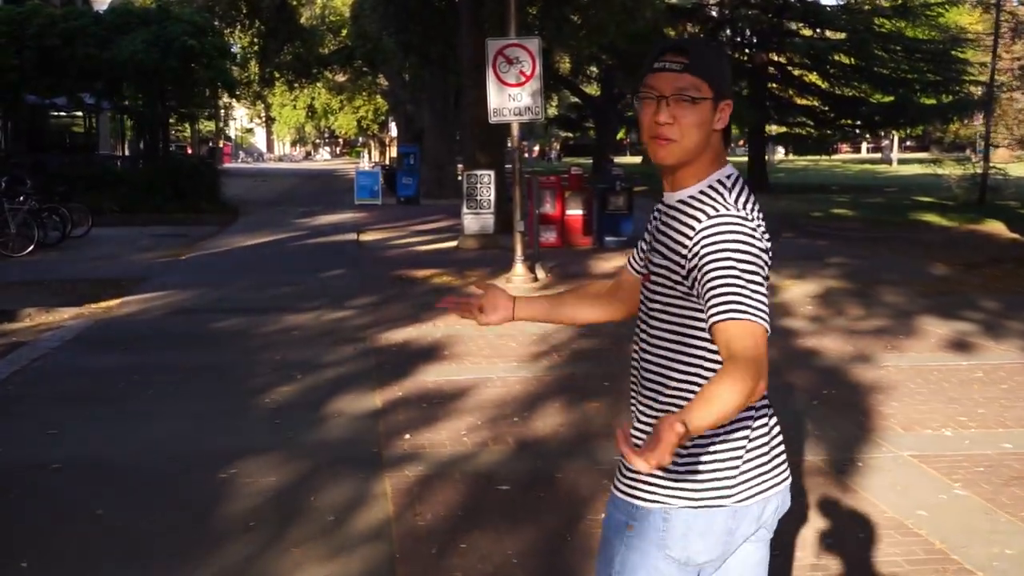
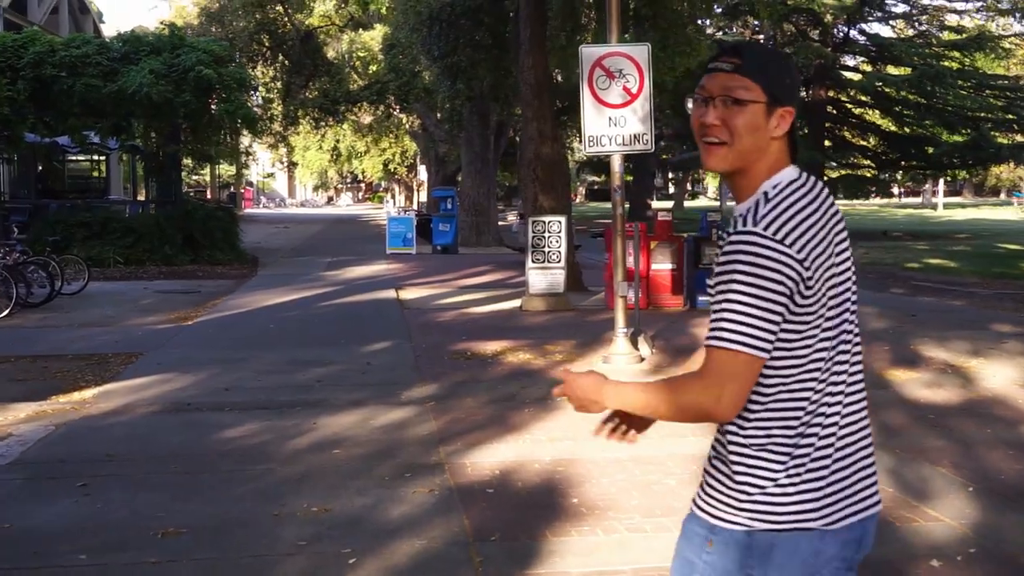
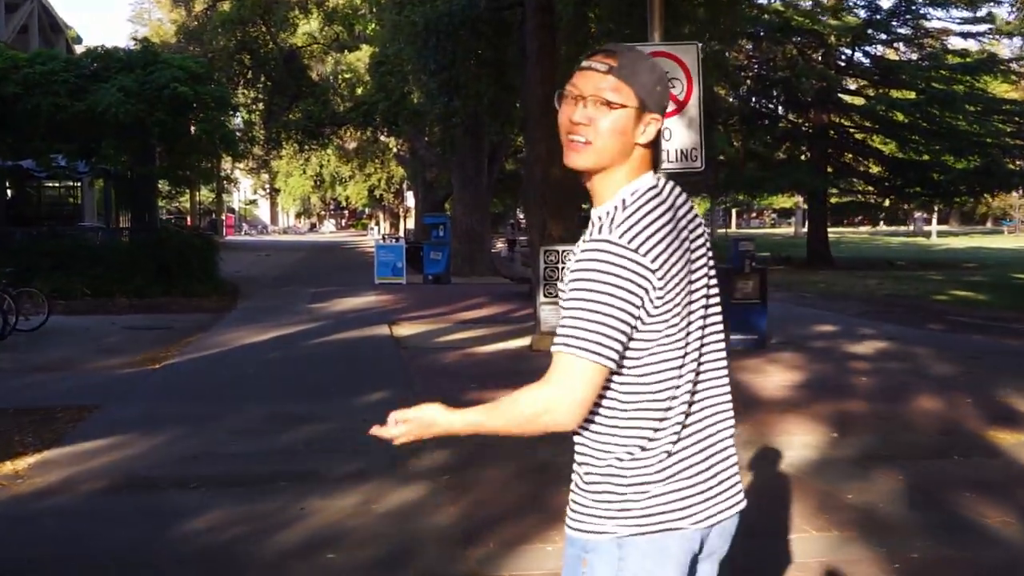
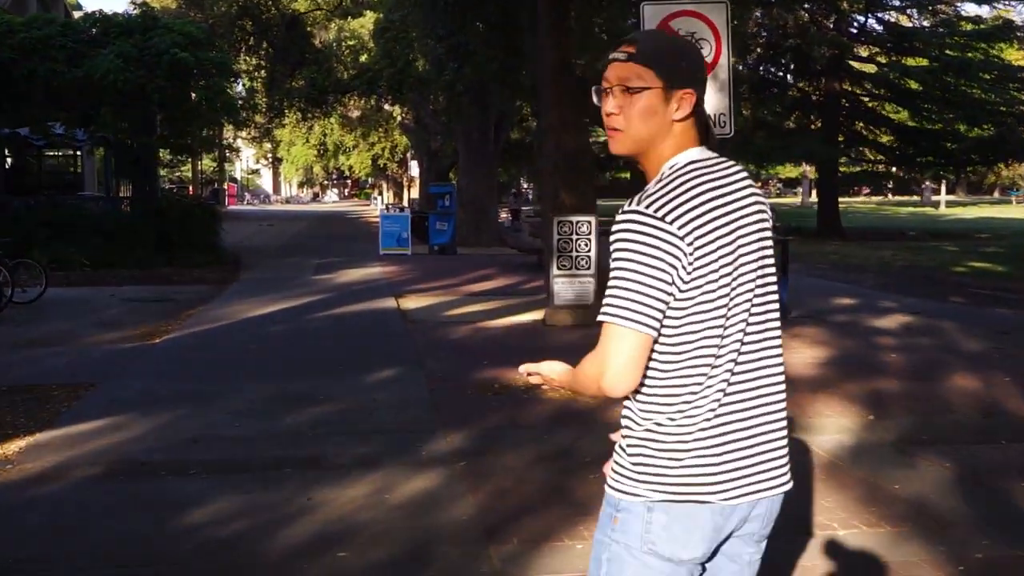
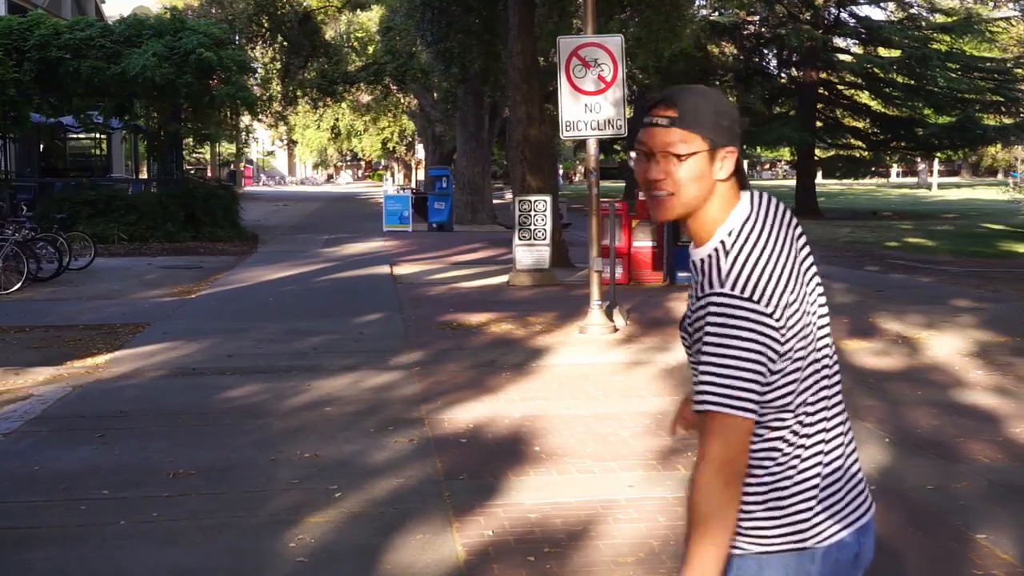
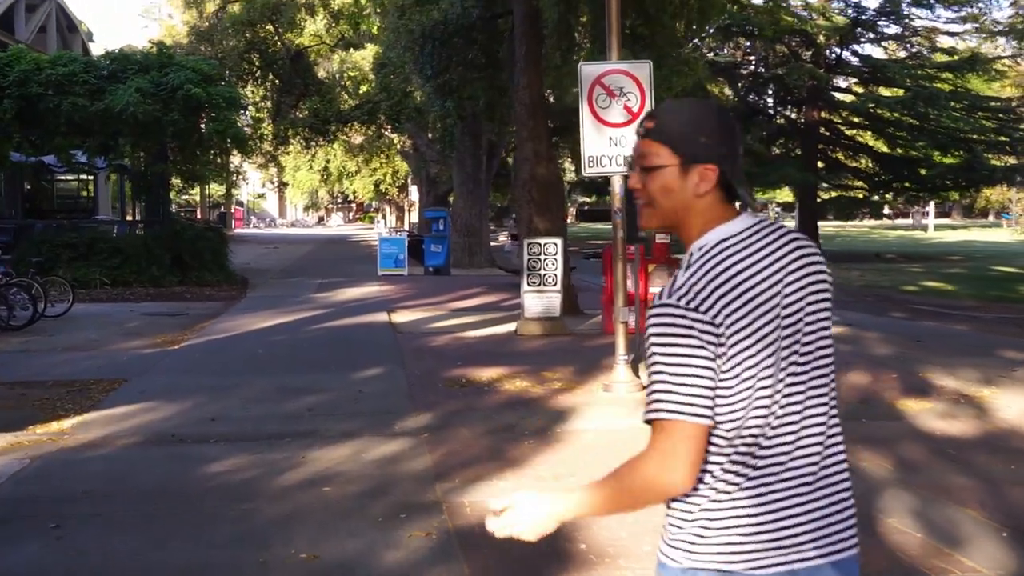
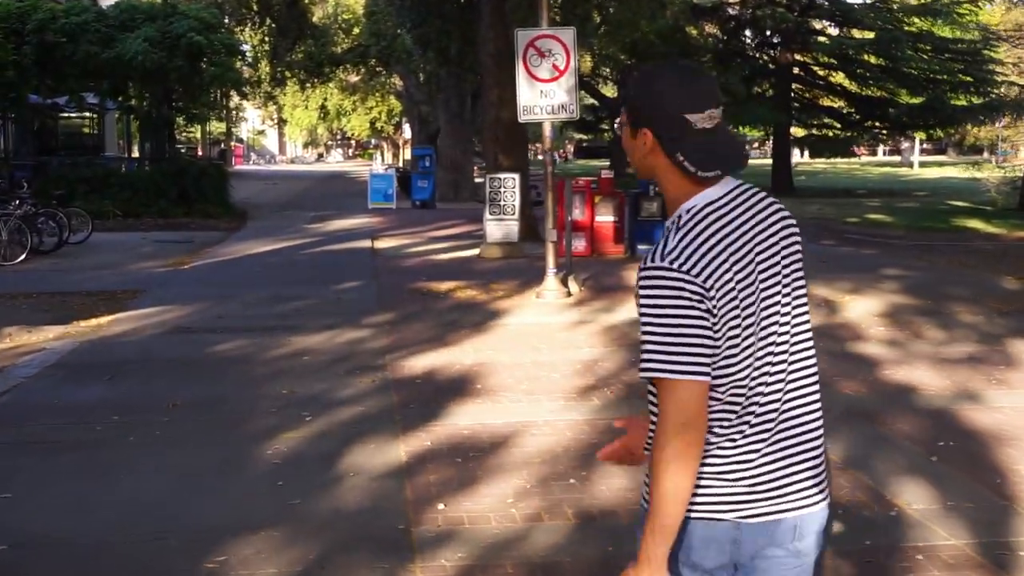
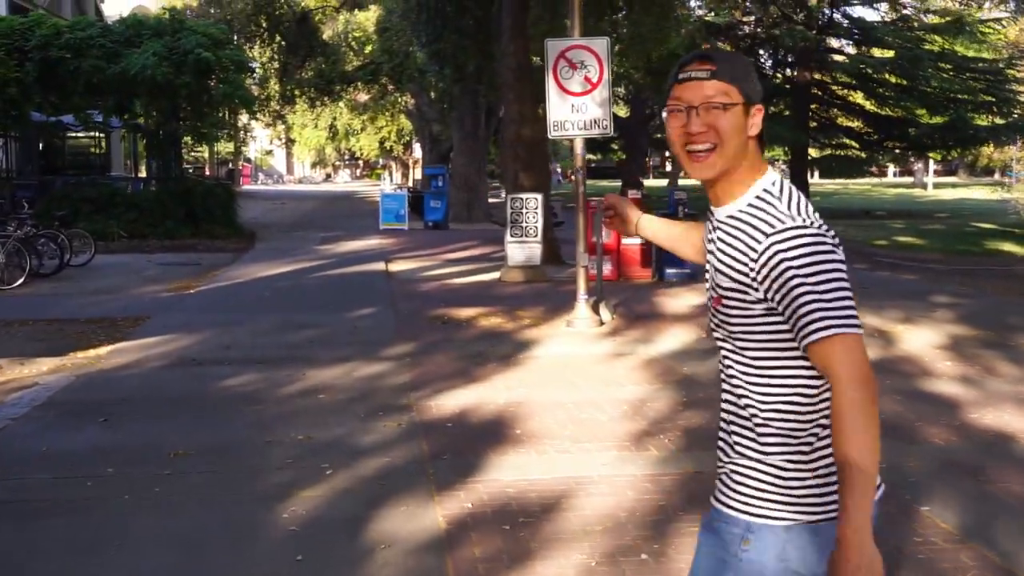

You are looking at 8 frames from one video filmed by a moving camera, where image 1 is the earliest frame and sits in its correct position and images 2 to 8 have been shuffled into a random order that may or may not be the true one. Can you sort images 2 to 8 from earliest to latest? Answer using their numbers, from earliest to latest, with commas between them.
7, 8, 5, 2, 6, 3, 4
